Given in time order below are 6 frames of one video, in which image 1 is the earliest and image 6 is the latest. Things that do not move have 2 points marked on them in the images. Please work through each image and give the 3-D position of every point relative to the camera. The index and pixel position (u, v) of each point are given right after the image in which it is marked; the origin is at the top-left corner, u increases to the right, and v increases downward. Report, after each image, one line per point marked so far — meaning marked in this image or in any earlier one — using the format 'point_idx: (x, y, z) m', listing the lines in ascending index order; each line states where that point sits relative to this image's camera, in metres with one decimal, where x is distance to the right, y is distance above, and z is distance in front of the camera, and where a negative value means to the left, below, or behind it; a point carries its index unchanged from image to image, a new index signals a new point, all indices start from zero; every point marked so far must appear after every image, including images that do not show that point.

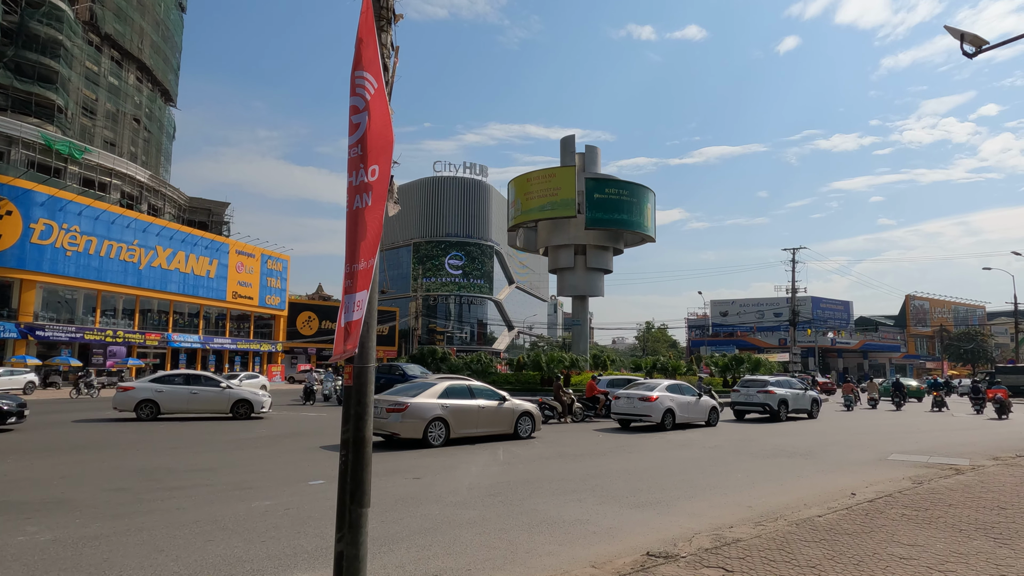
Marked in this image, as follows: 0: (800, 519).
0: (+3.1, -2.5, +7.1) m
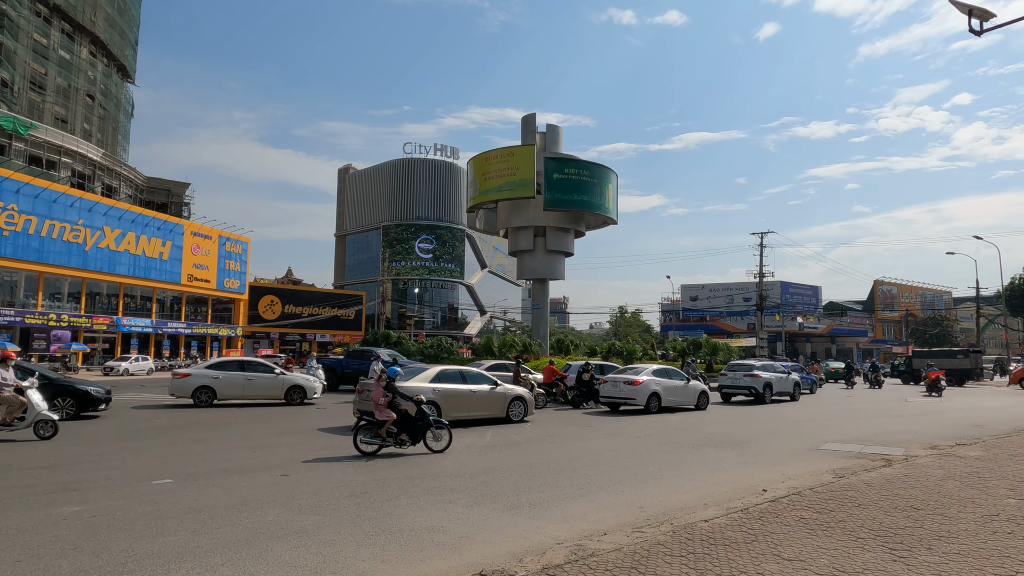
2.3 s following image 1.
0: (+1.6, -2.2, +6.2) m
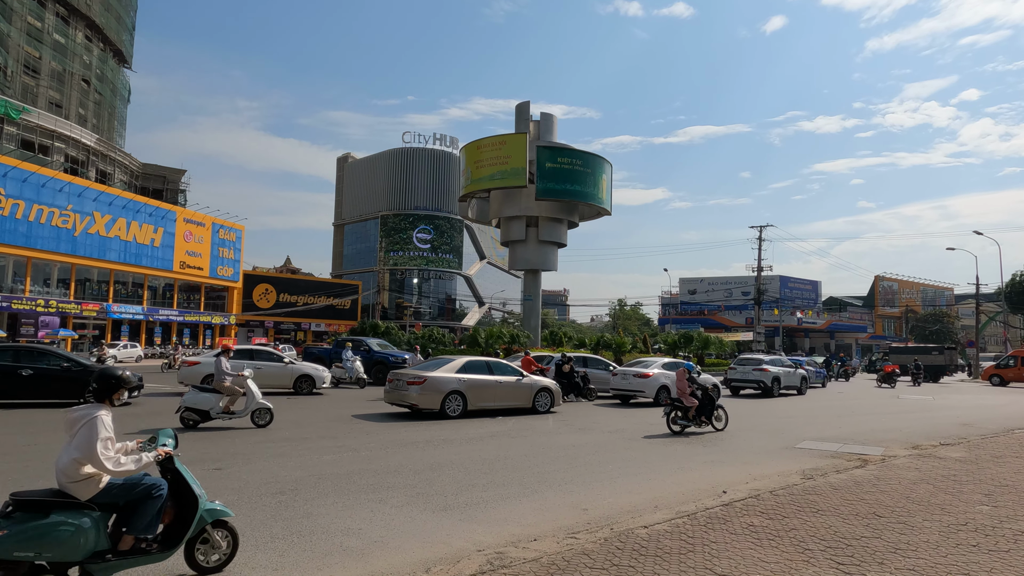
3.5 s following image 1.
0: (+1.0, -2.1, +5.7) m
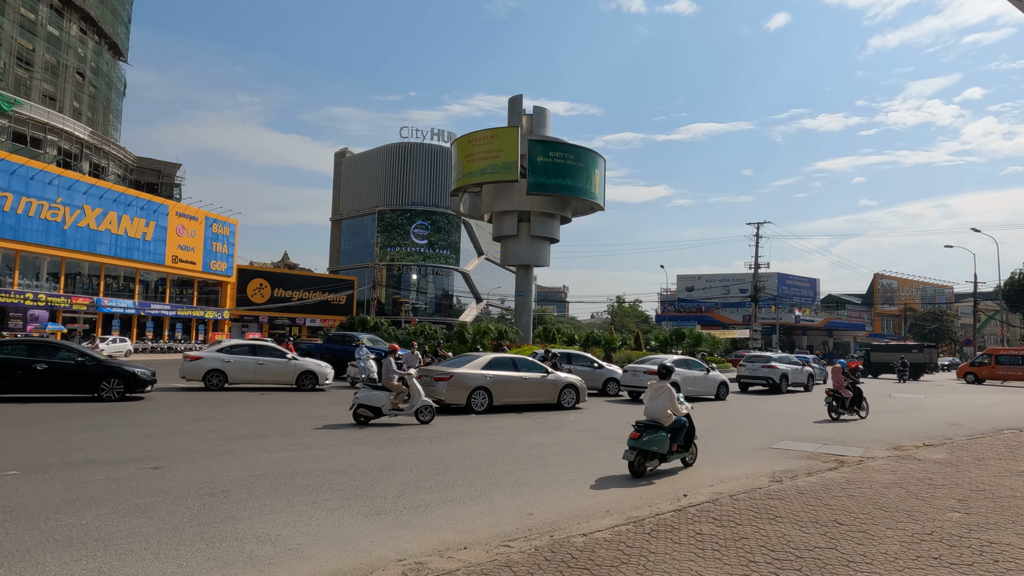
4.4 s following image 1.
0: (+0.4, -2.0, +5.3) m
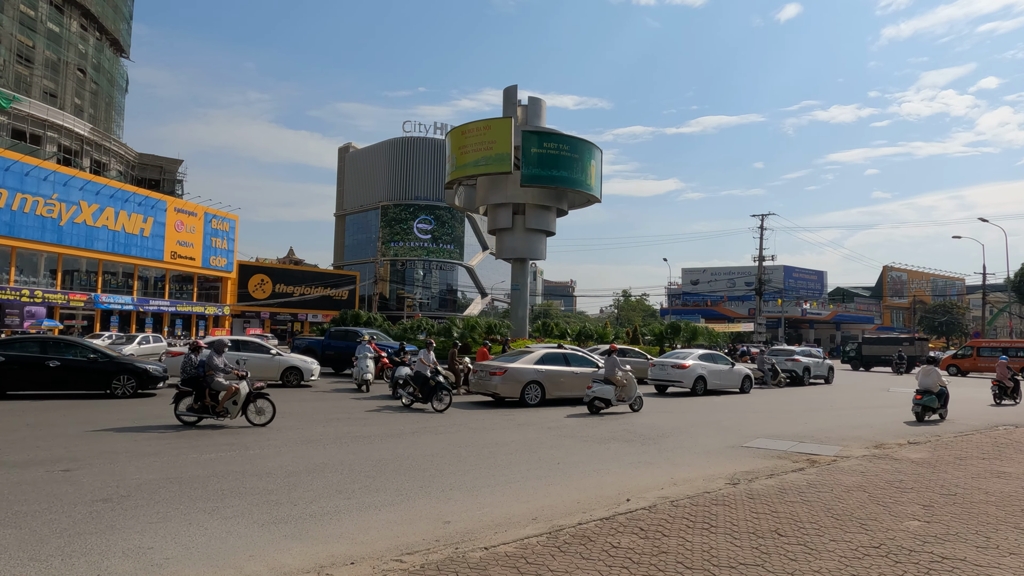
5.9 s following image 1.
0: (-0.3, -1.9, +4.8) m
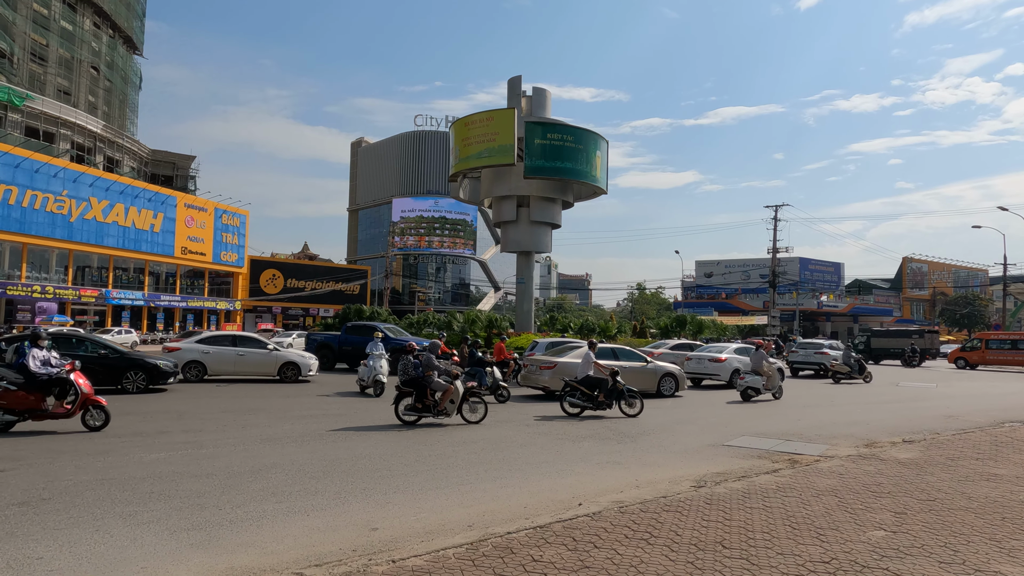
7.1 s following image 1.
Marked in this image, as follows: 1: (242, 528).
0: (-0.9, -1.8, +4.4) m
1: (-2.1, -1.9, +5.2) m
